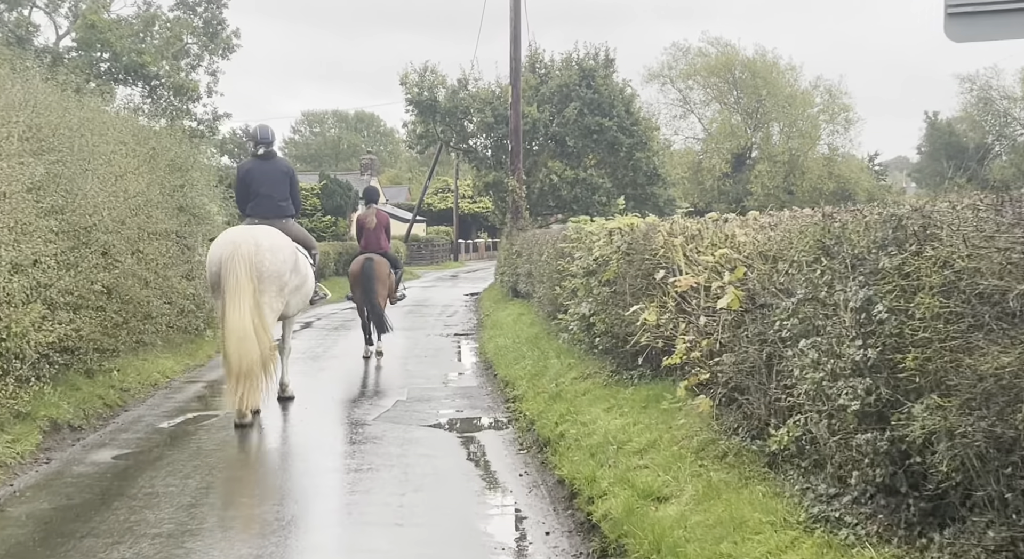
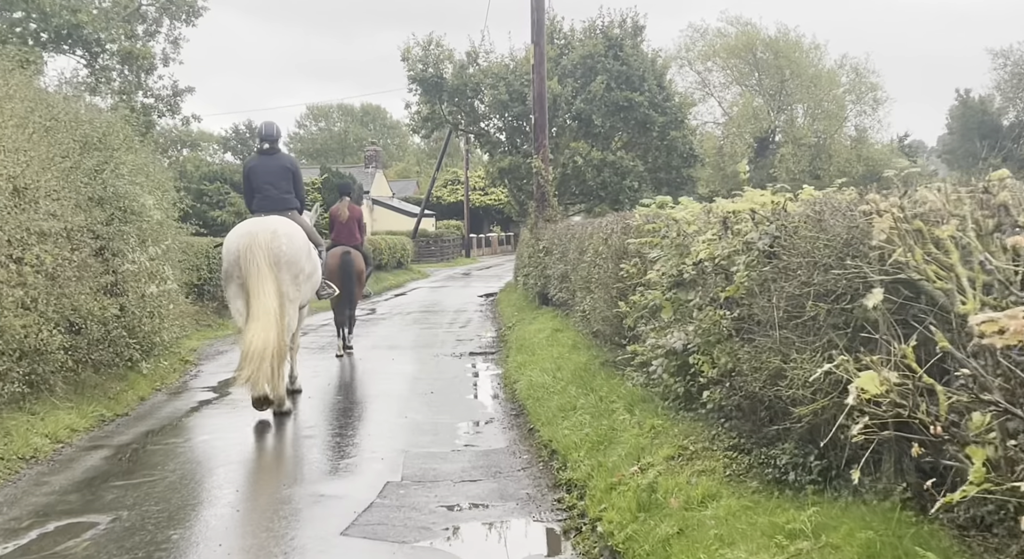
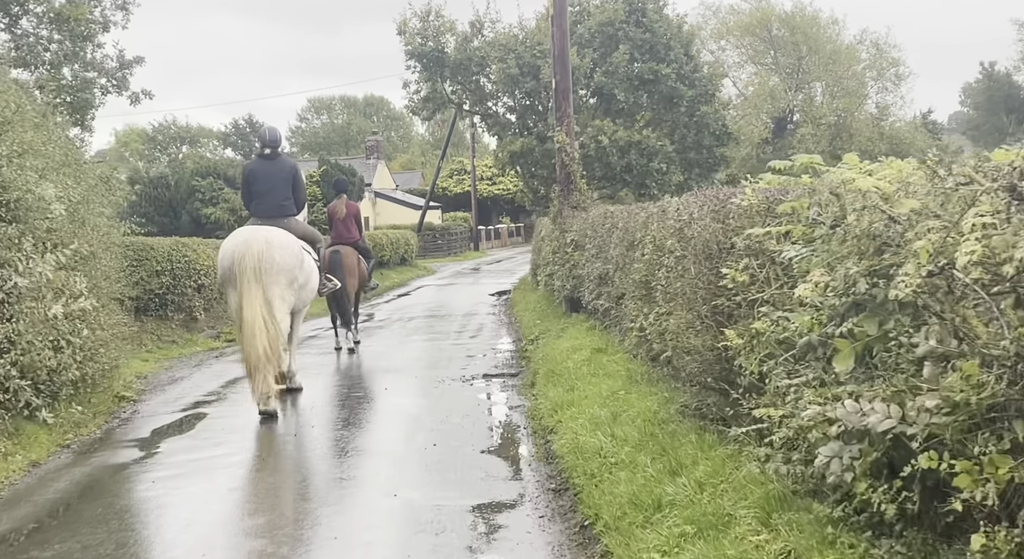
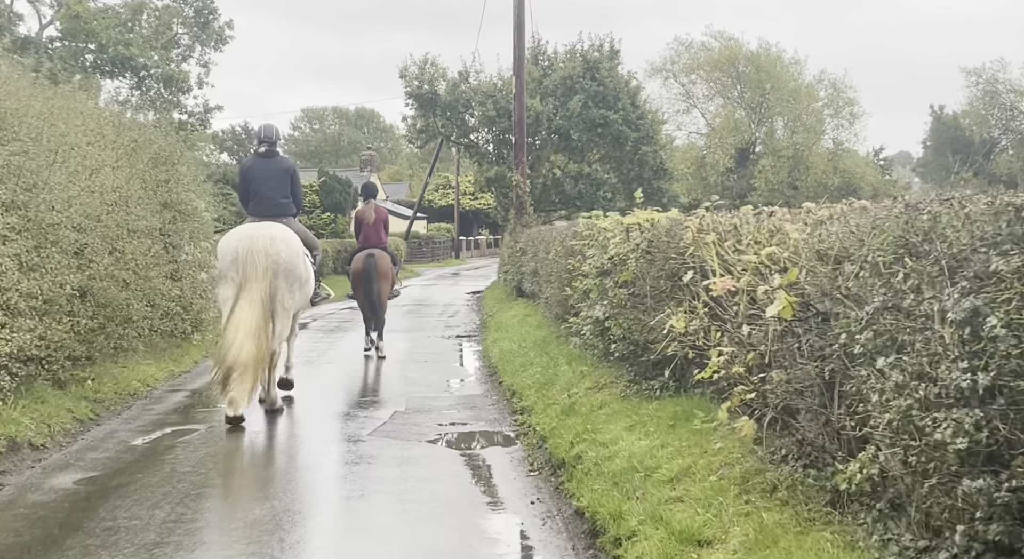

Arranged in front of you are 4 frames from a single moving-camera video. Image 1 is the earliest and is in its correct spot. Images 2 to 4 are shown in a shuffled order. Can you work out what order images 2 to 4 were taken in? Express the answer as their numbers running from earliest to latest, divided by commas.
4, 2, 3
